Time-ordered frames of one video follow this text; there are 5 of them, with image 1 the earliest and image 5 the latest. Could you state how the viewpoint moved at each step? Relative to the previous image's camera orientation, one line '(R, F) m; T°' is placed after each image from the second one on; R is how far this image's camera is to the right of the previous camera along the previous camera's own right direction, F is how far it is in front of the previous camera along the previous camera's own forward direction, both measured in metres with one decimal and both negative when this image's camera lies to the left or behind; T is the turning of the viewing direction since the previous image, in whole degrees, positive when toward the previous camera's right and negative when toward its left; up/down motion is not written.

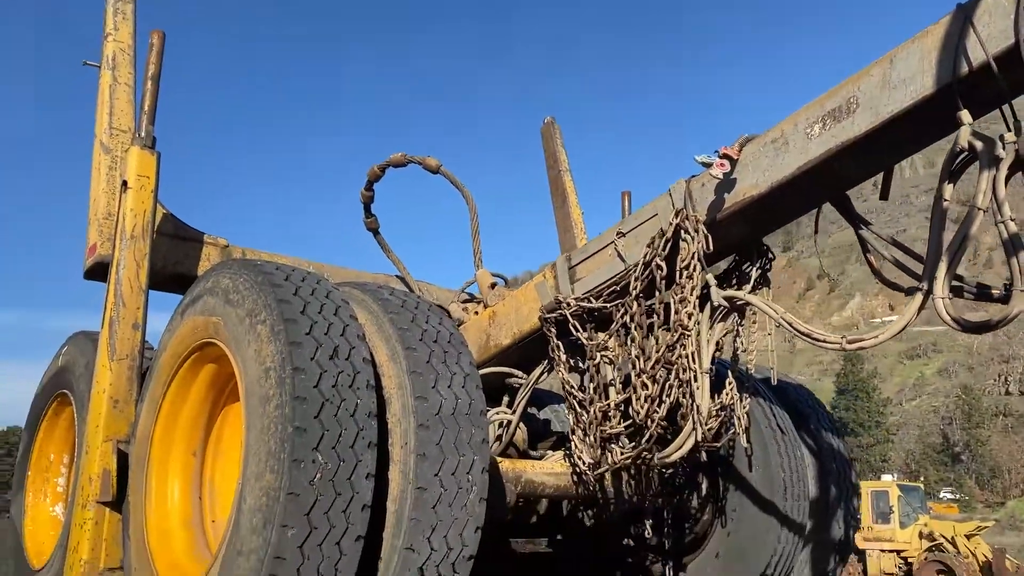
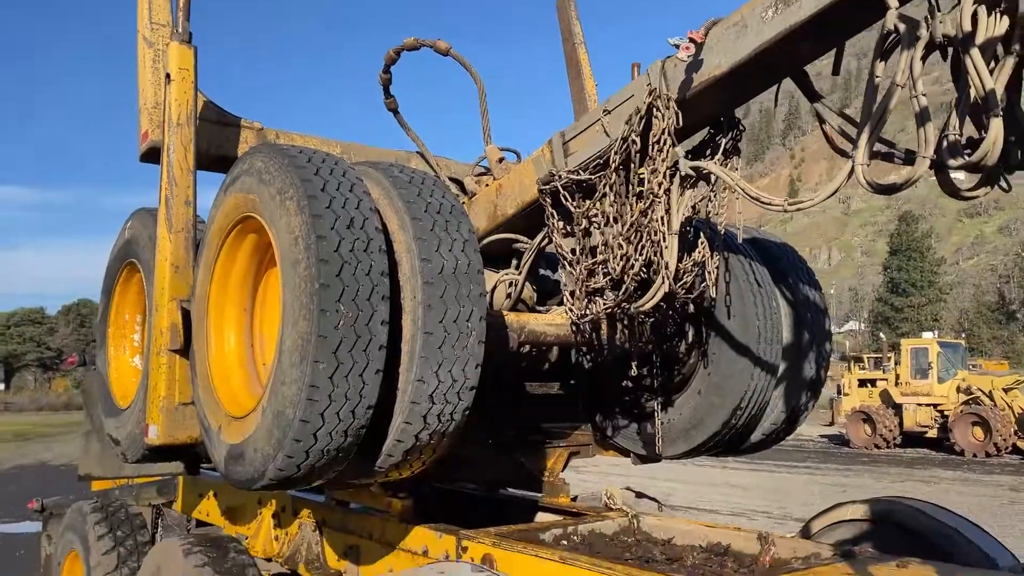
(+0.2, -0.4) m; -3°
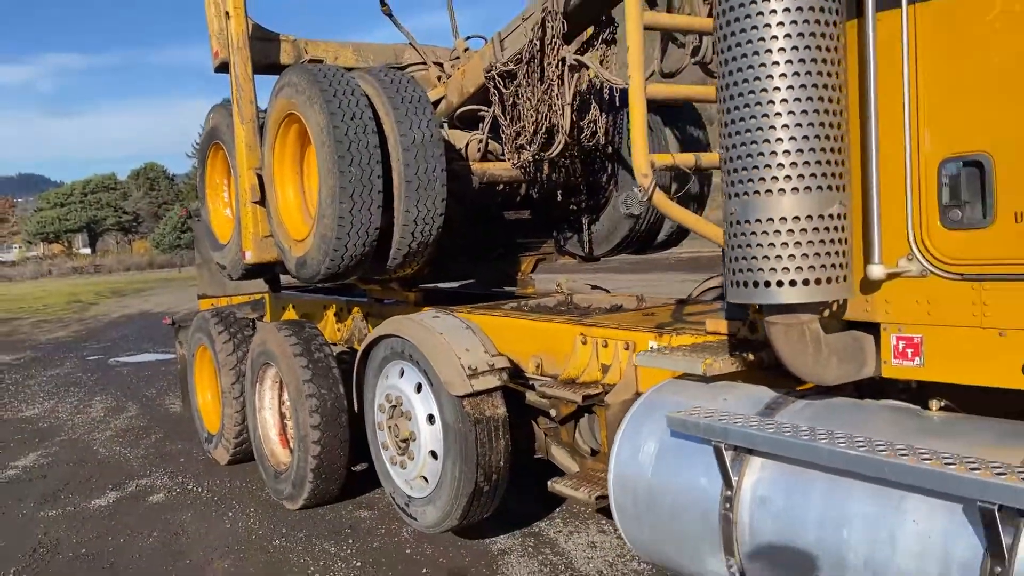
(+0.6, -1.6) m; -4°
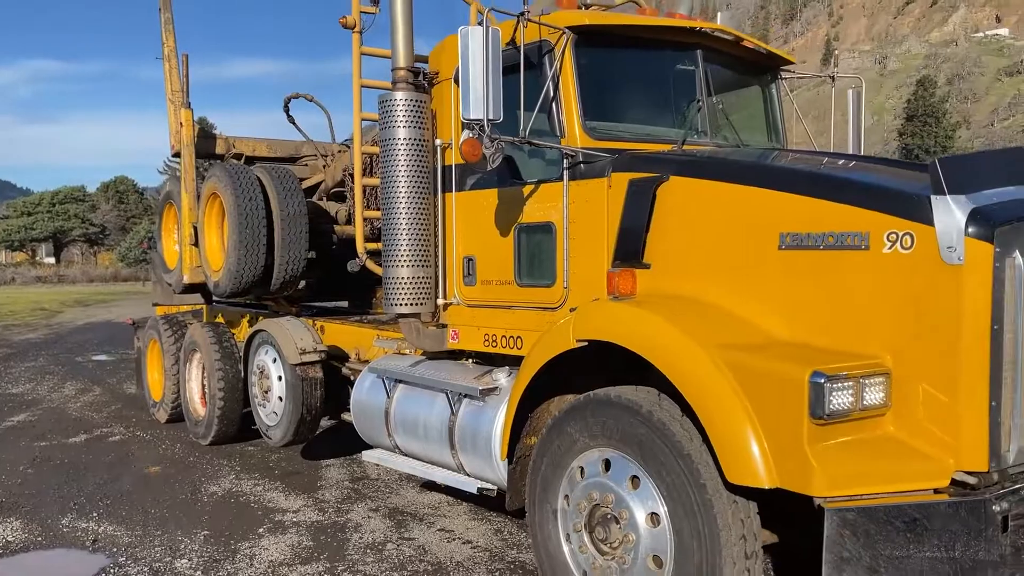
(+1.1, -2.8) m; +2°
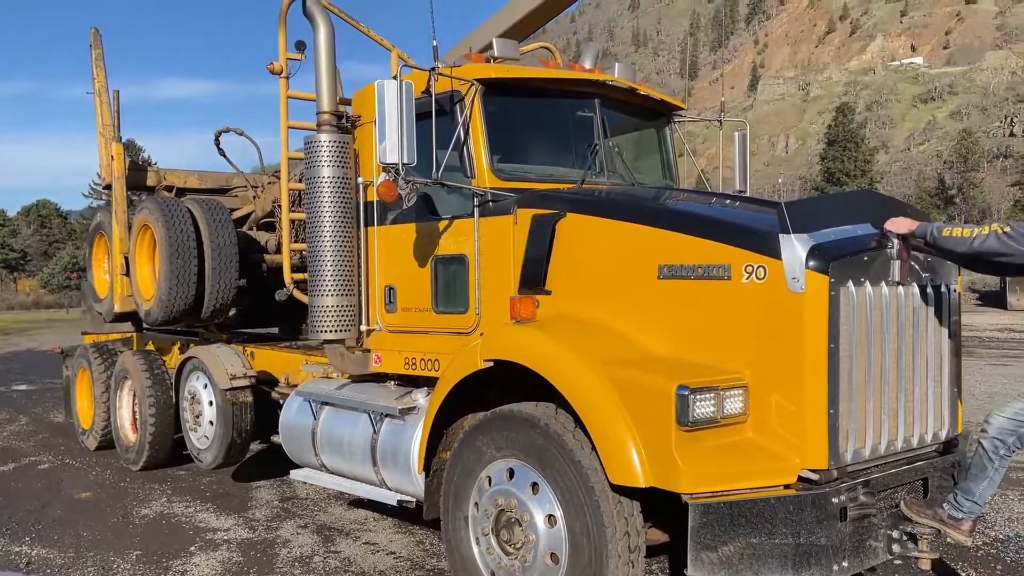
(+0.1, -0.4) m; +4°
